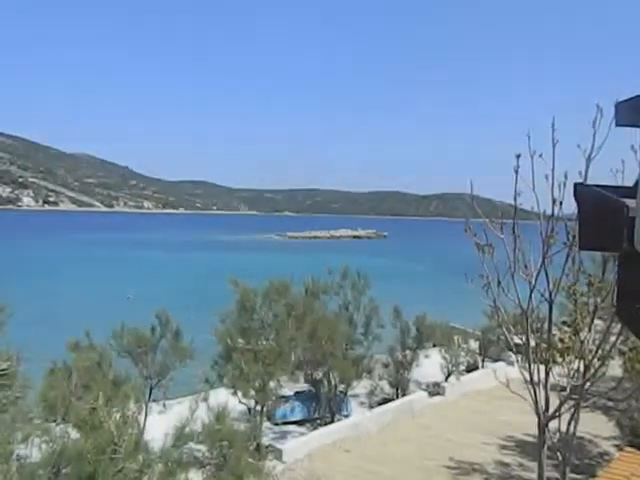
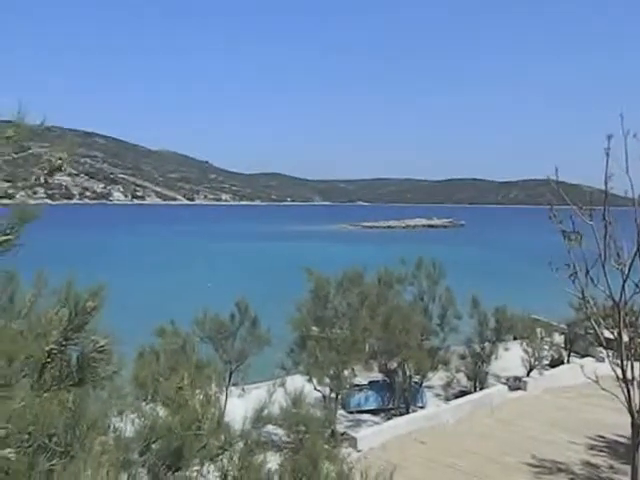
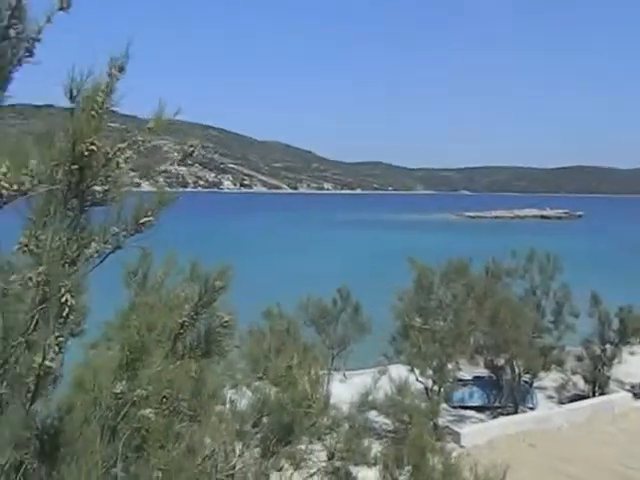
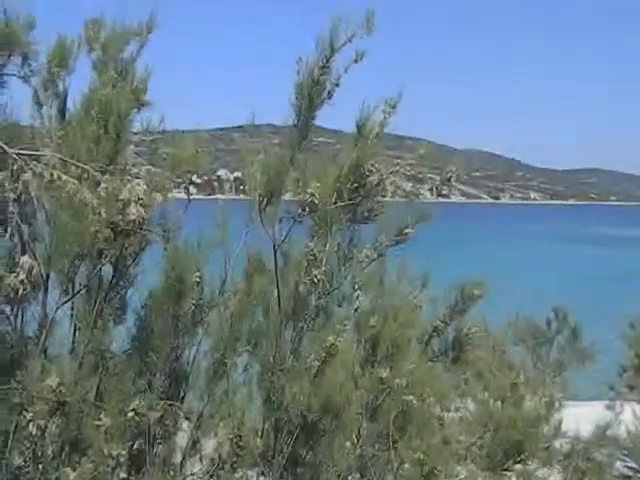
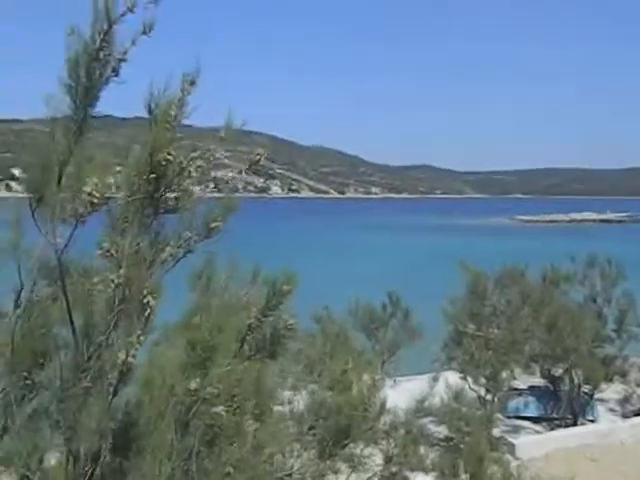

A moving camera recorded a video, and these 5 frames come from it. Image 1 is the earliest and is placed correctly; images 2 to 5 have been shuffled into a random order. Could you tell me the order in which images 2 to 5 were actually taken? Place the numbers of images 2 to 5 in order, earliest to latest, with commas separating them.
2, 3, 5, 4
